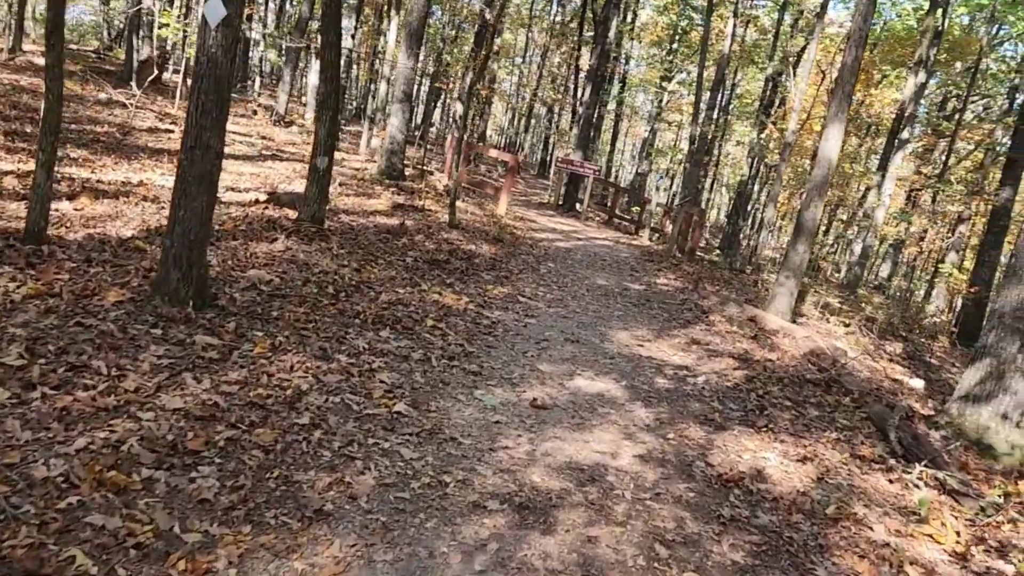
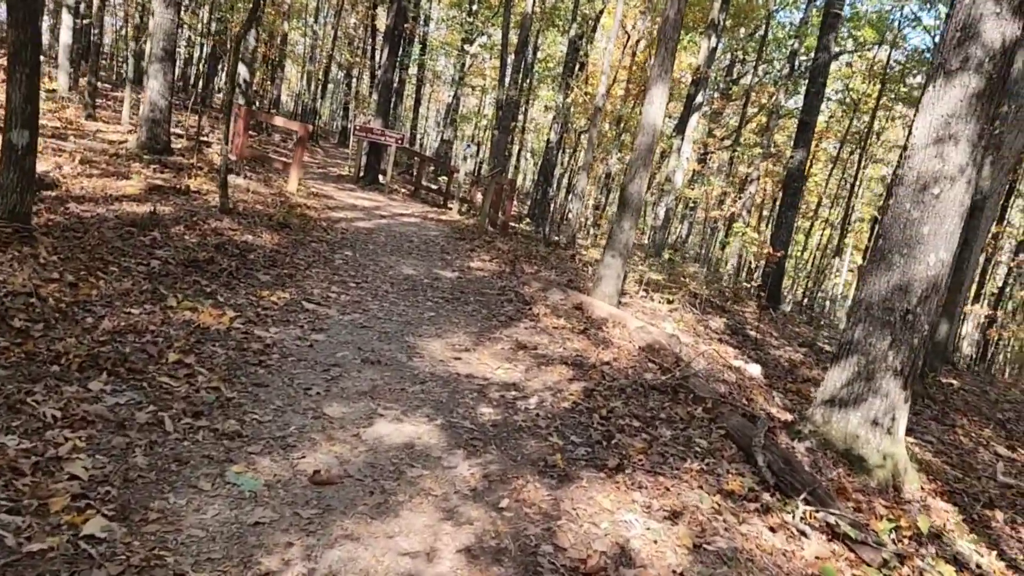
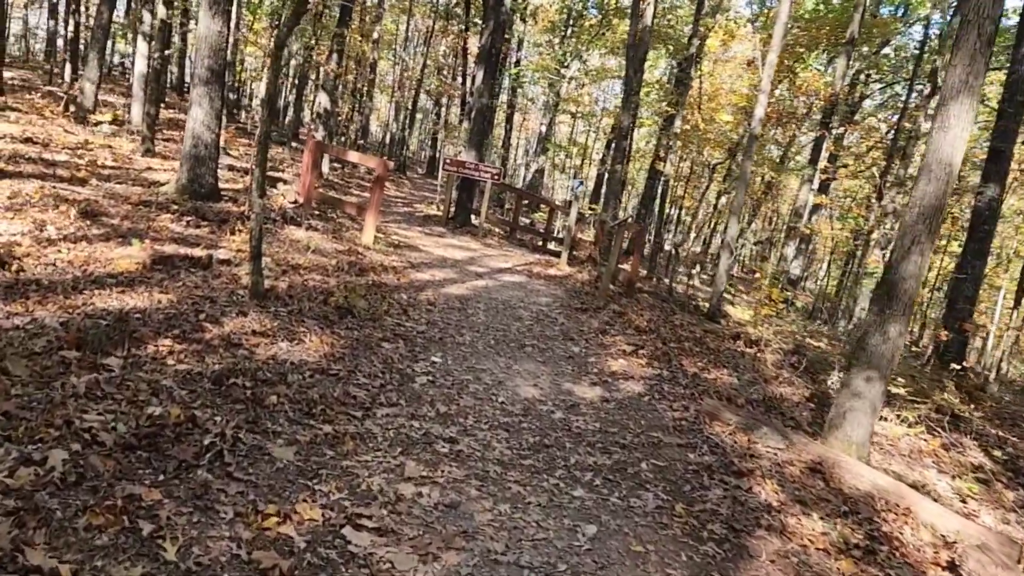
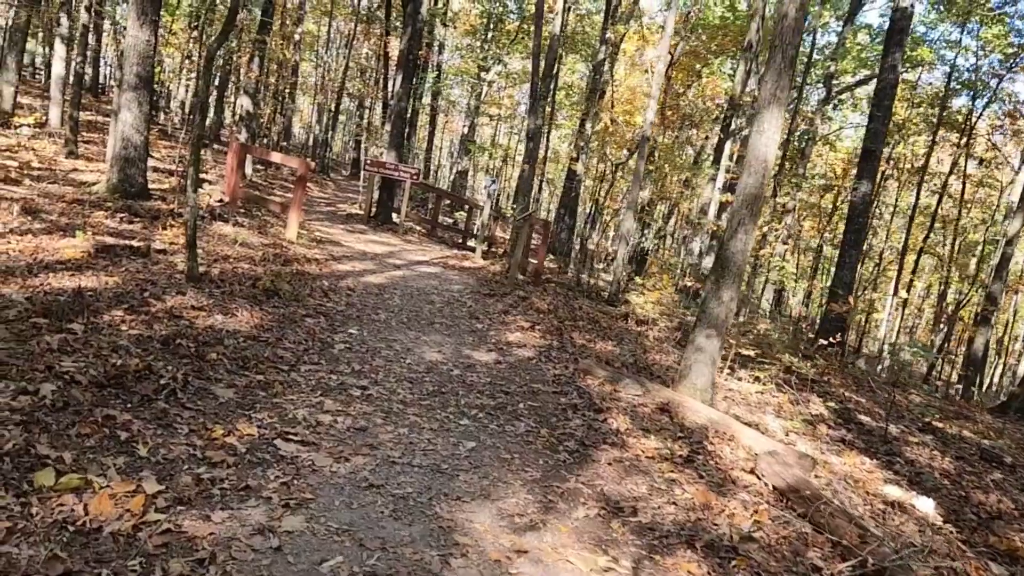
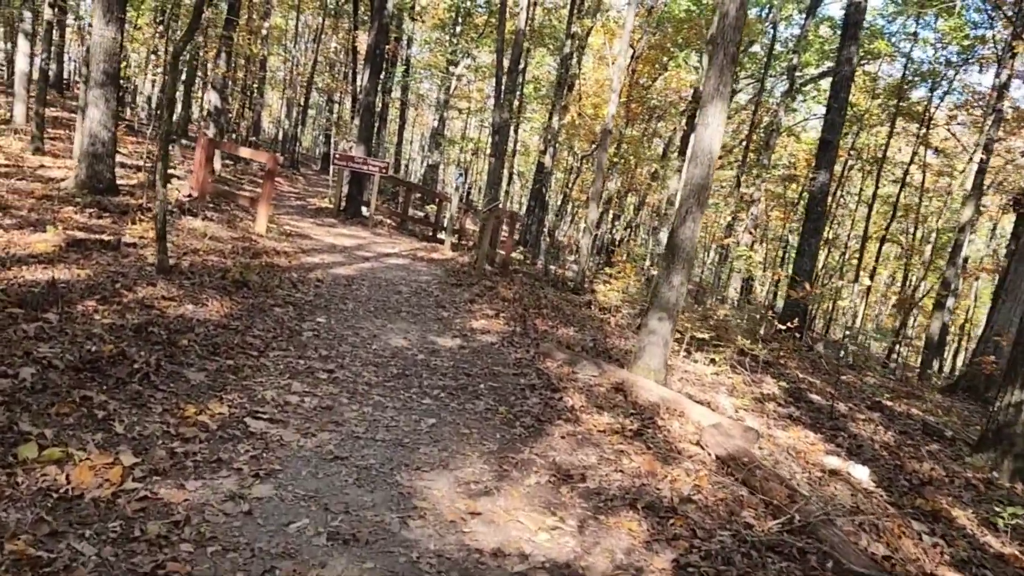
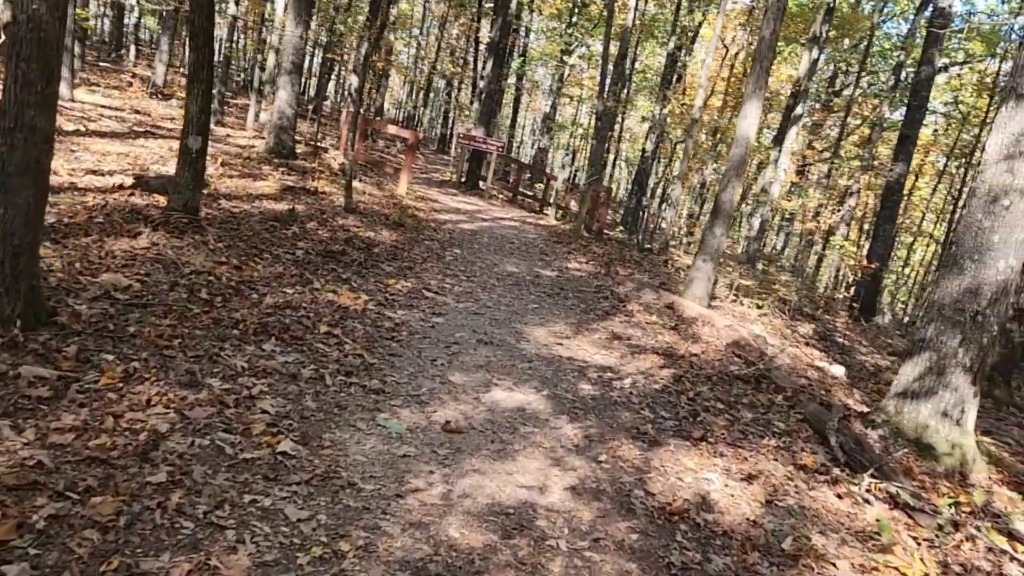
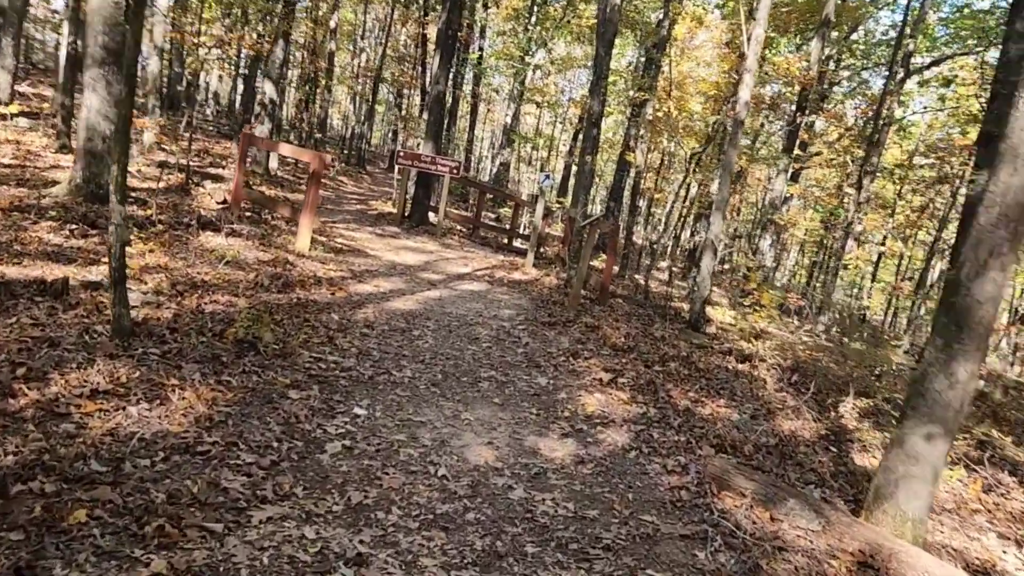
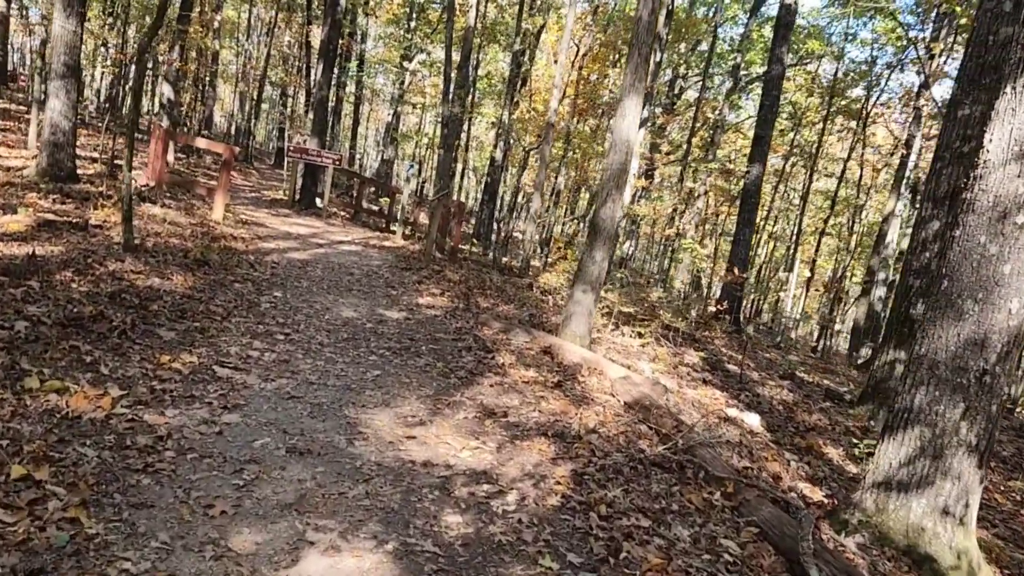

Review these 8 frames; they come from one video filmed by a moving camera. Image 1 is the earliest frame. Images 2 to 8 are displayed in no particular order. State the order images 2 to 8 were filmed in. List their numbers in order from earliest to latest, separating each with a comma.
6, 2, 8, 5, 4, 3, 7
